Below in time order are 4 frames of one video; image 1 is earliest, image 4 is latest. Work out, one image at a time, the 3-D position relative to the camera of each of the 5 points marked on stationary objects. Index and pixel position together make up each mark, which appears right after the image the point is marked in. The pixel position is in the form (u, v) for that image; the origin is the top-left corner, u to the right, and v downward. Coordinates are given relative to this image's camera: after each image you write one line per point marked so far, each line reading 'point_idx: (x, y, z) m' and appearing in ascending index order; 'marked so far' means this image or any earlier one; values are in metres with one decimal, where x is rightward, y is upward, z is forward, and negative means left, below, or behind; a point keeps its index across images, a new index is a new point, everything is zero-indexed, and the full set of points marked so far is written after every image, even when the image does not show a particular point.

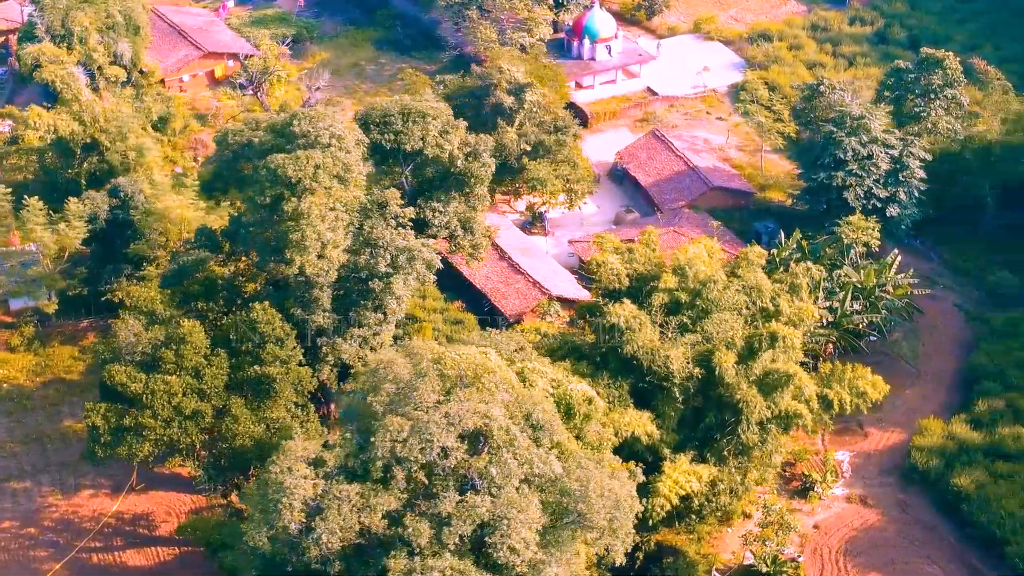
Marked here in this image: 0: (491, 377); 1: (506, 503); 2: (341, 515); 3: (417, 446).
0: (-0.3, -1.0, +18.4) m
1: (-0.1, -2.3, +17.2) m
2: (-1.8, -2.4, +17.1) m
3: (-1.0, -1.7, +17.2) m
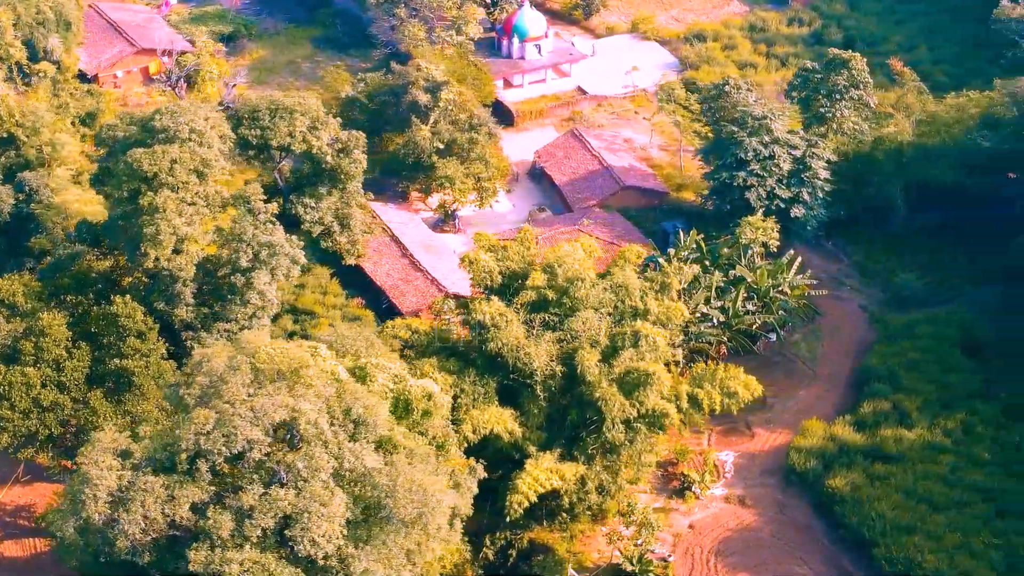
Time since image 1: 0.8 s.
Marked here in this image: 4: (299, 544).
0: (-2.4, -1.0, +18.5) m
1: (-2.2, -2.3, +17.3) m
2: (-4.0, -2.4, +17.2) m
3: (-3.2, -1.6, +17.3) m
4: (-2.3, -2.7, +17.1) m
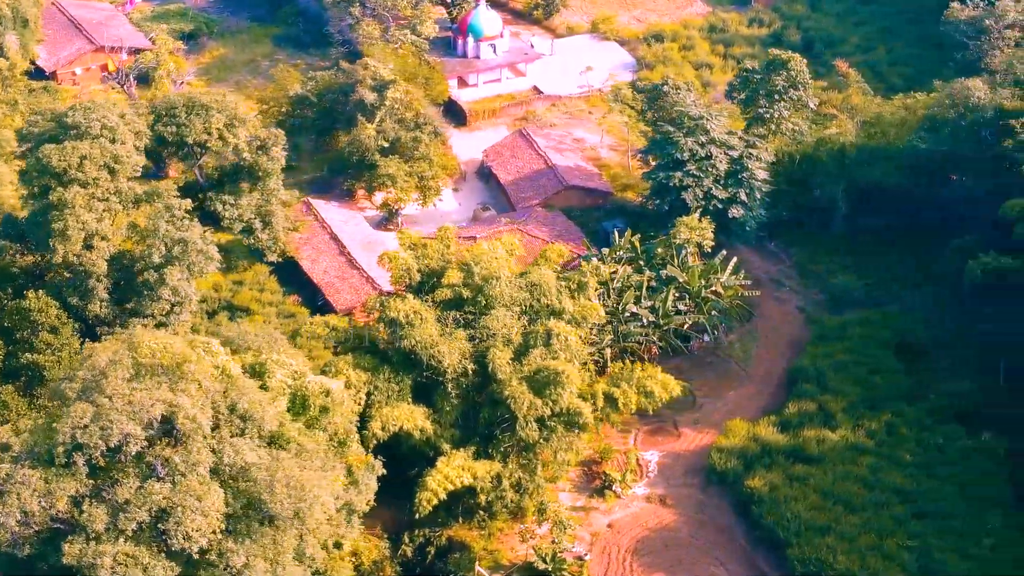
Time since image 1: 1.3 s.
0: (-3.8, -0.9, +18.6) m
1: (-3.6, -2.2, +17.4) m
2: (-5.3, -2.3, +17.3) m
3: (-4.5, -1.6, +17.4) m
4: (-3.7, -2.7, +17.2) m
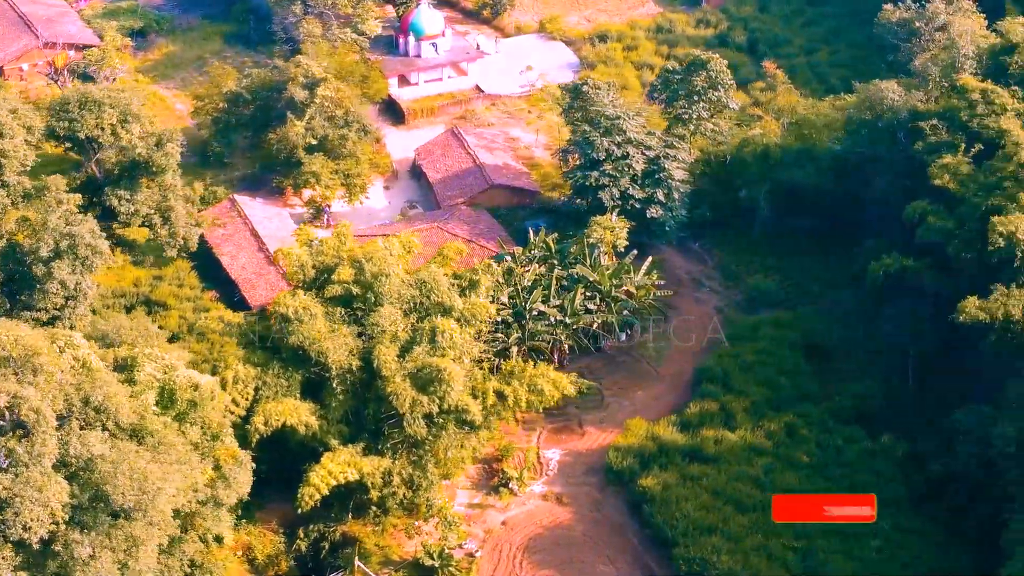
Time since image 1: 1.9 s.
0: (-5.5, -0.8, +18.8) m
1: (-5.4, -2.1, +17.6) m
2: (-7.1, -2.2, +17.5) m
3: (-6.3, -1.5, +17.6) m
4: (-5.5, -2.6, +17.4) m
